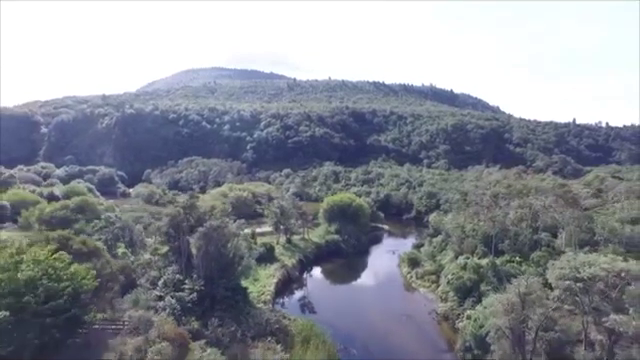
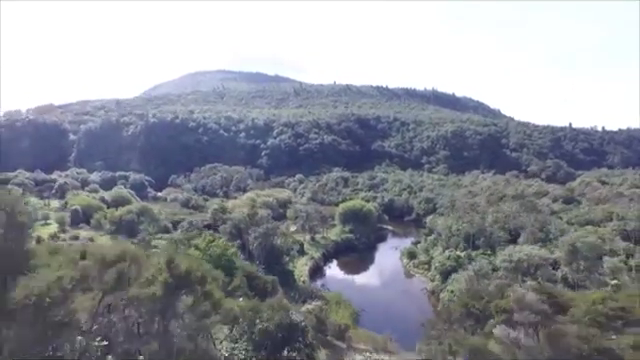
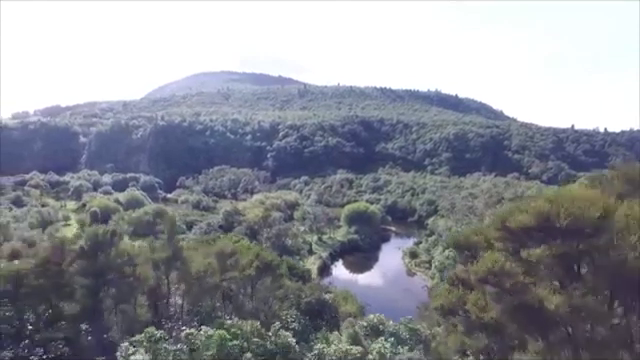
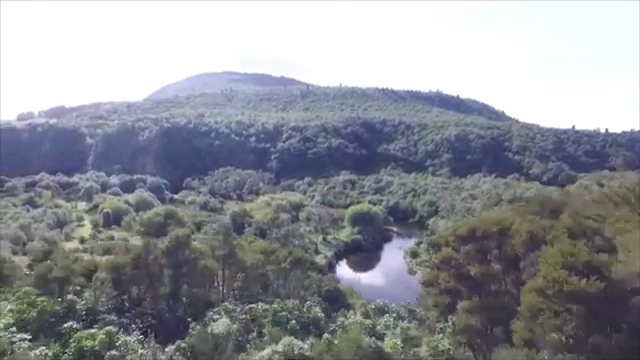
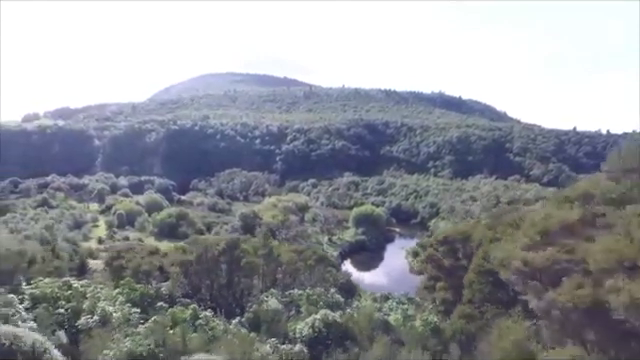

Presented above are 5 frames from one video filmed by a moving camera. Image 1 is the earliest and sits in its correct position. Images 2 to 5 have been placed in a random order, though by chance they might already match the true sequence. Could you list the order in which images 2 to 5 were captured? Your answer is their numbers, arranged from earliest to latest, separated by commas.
2, 3, 4, 5
